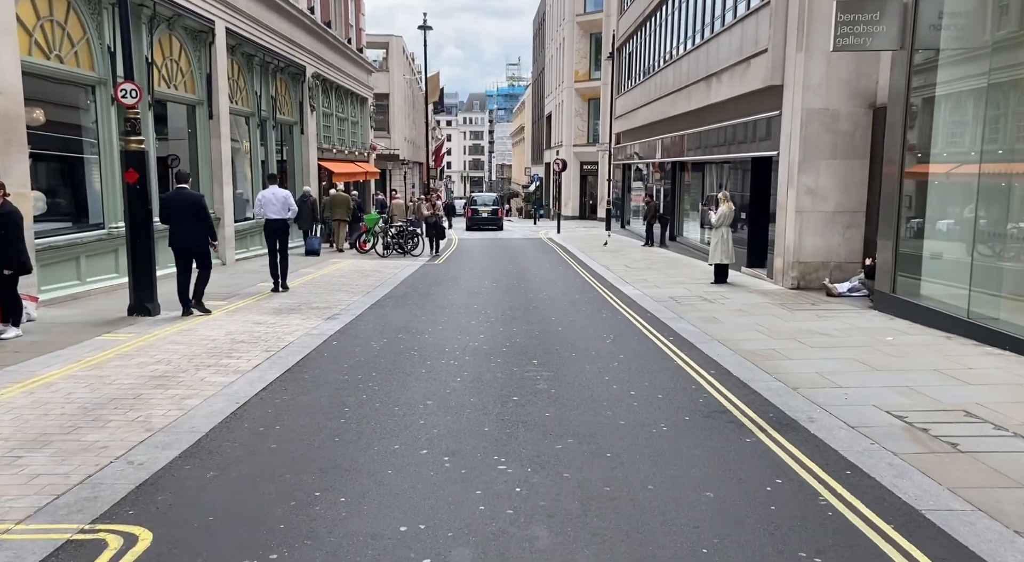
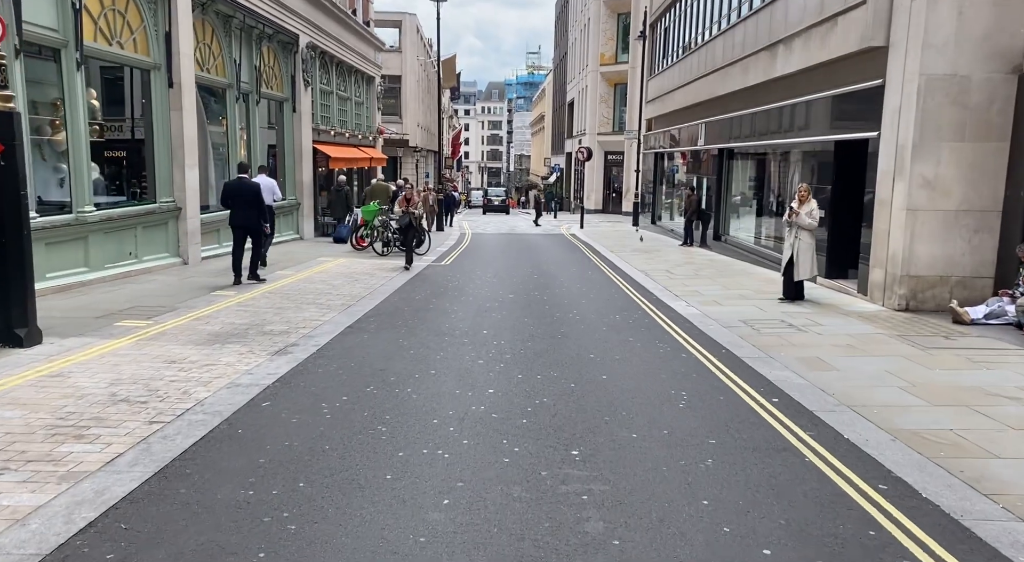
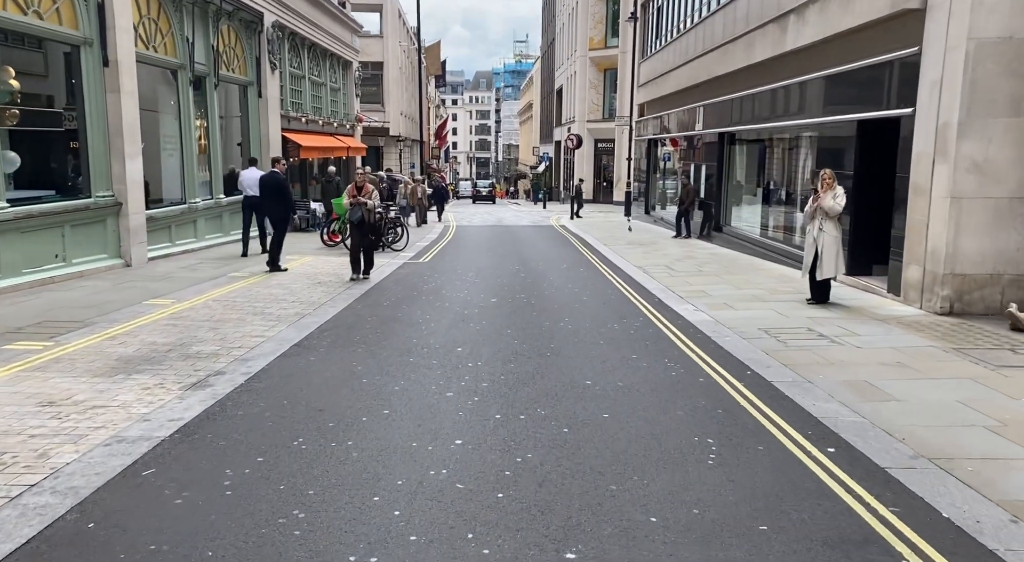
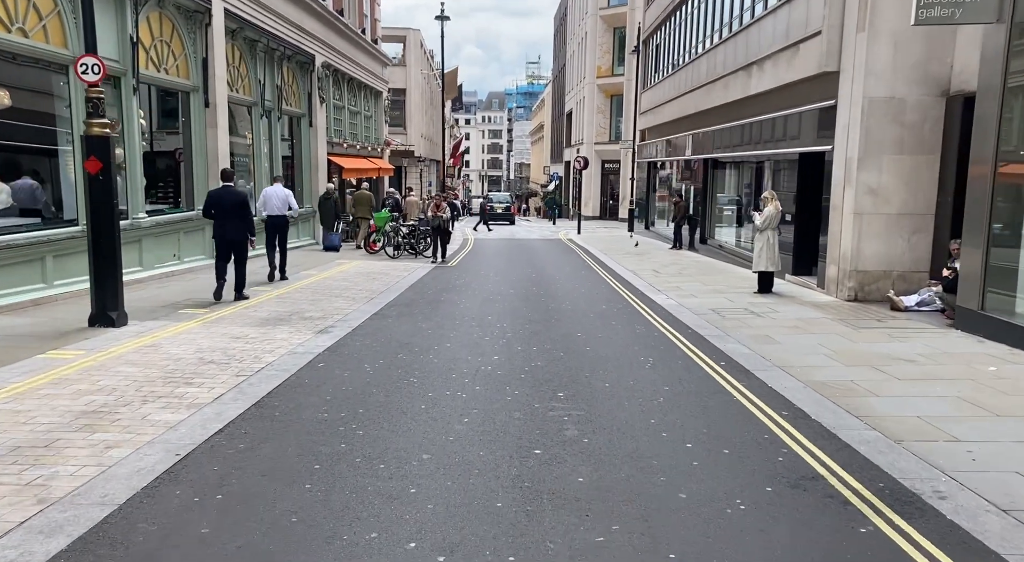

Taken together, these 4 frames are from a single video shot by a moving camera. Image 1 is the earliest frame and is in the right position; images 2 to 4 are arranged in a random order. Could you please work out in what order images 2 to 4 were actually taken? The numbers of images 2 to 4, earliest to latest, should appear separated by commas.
4, 2, 3
